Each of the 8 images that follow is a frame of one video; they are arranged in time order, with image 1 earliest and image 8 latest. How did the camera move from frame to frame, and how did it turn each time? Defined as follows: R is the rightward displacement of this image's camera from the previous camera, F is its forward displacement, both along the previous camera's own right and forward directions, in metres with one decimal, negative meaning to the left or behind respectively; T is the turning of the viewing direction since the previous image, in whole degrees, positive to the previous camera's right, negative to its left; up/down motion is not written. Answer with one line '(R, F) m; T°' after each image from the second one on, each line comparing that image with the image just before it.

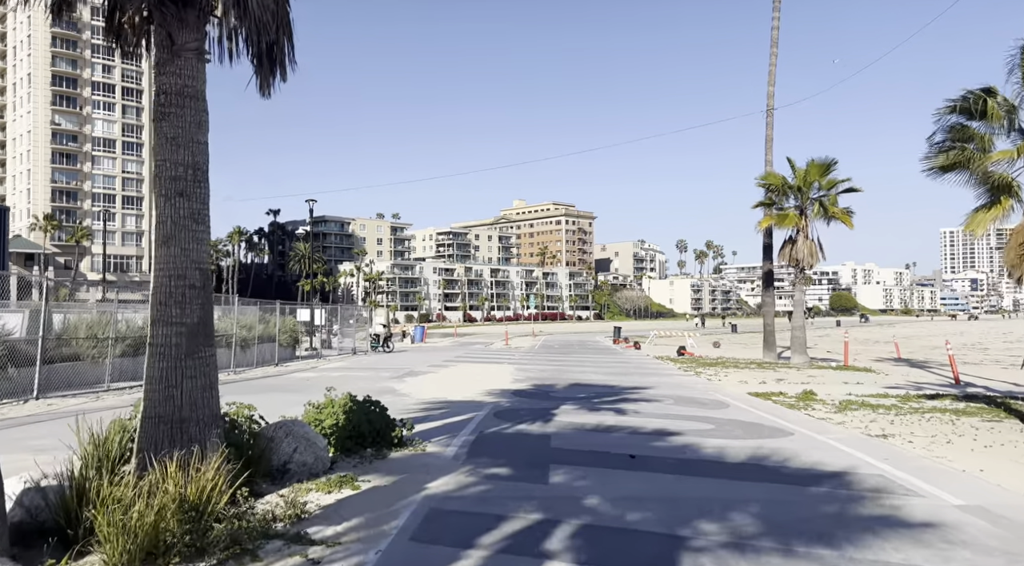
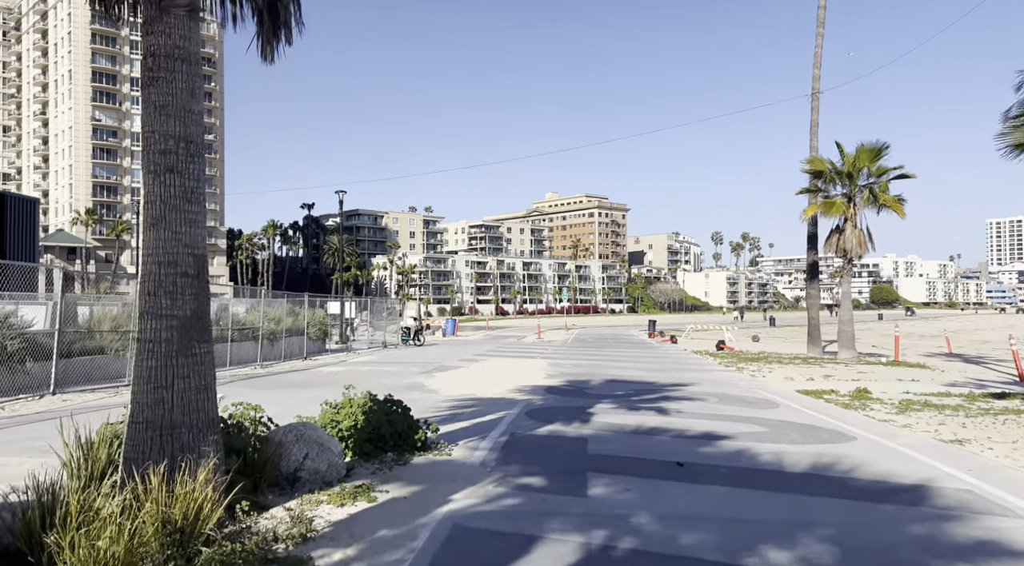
(0.0, +0.8) m; -3°
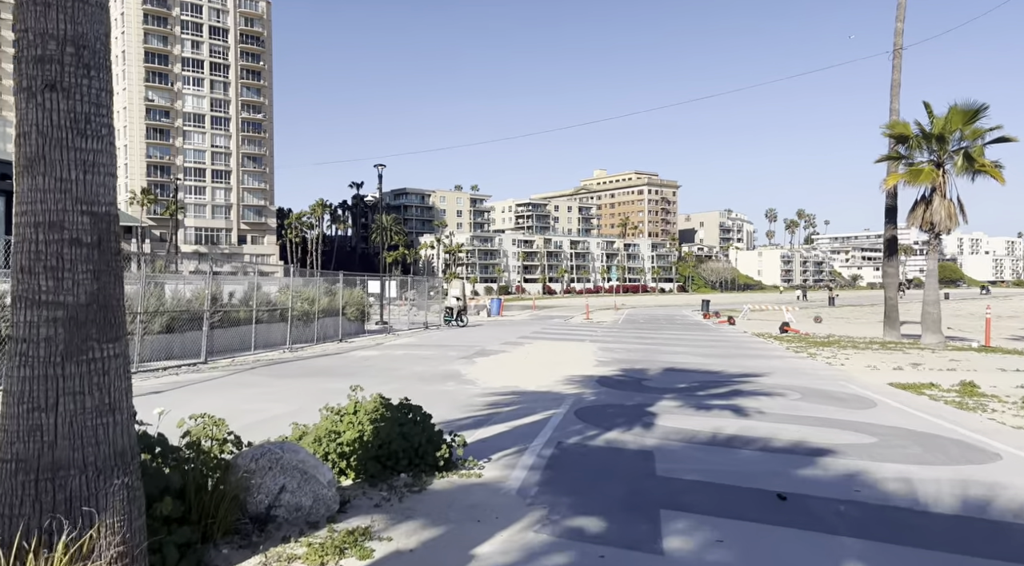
(0.0, +1.8) m; -4°
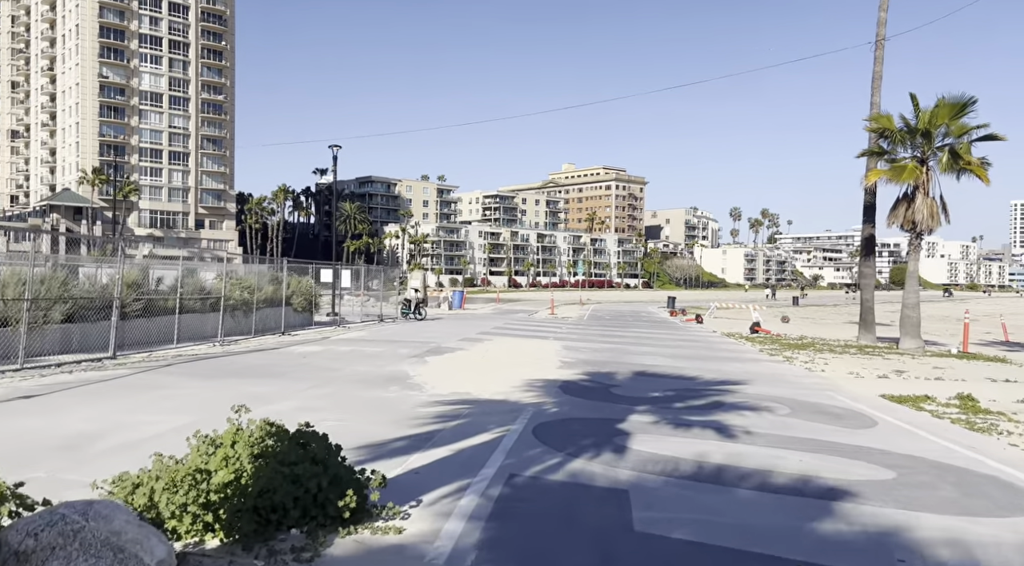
(+0.2, +1.6) m; +3°
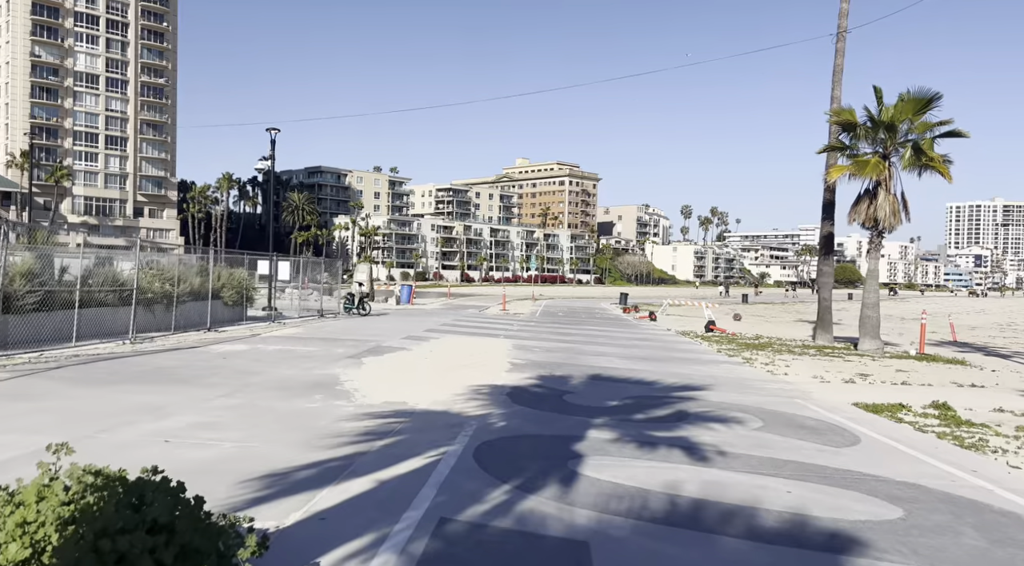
(+0.1, +1.3) m; +4°
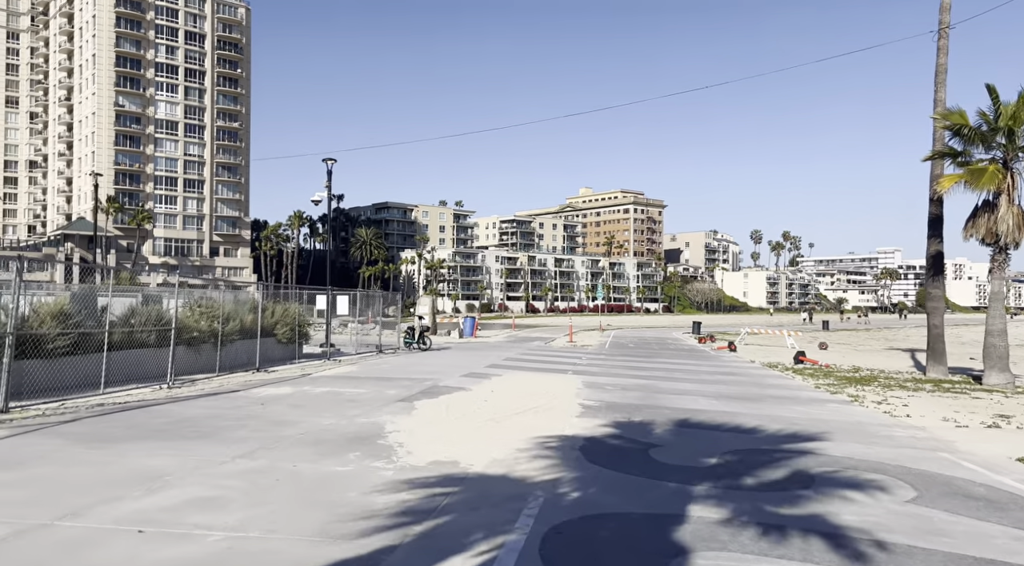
(-0.1, +1.7) m; -5°
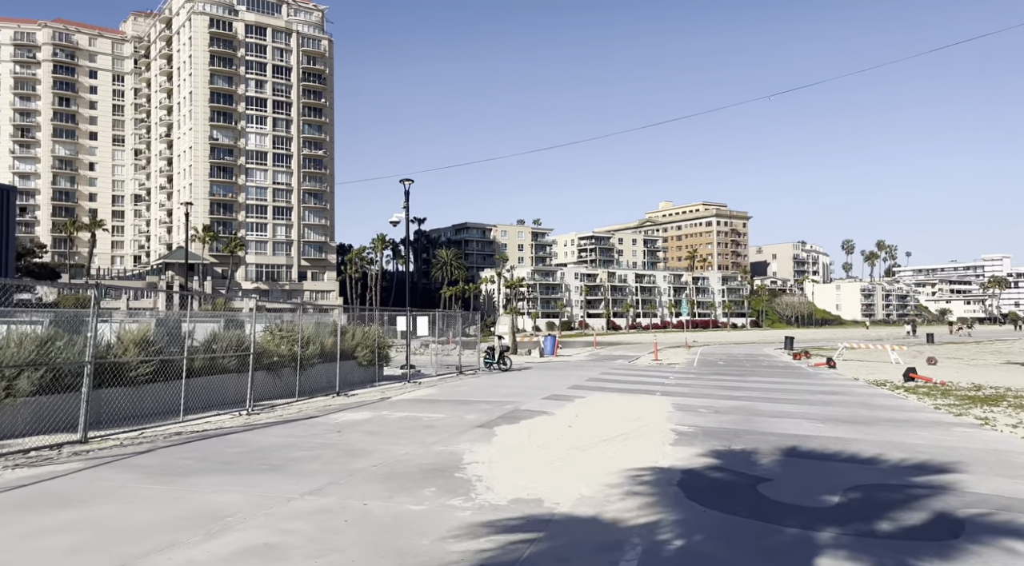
(-0.1, +0.8) m; -7°
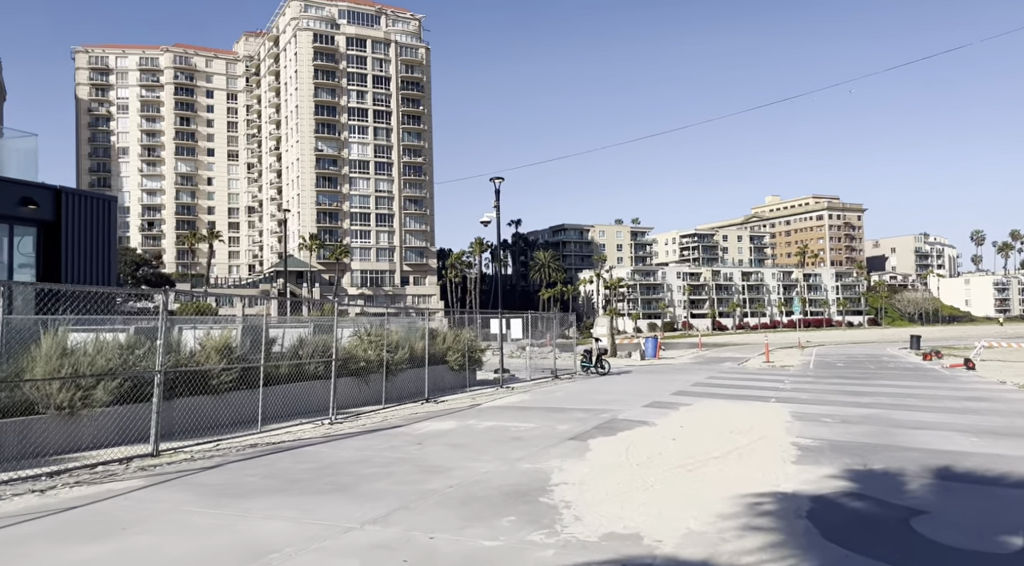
(+0.1, +1.1) m; -8°
